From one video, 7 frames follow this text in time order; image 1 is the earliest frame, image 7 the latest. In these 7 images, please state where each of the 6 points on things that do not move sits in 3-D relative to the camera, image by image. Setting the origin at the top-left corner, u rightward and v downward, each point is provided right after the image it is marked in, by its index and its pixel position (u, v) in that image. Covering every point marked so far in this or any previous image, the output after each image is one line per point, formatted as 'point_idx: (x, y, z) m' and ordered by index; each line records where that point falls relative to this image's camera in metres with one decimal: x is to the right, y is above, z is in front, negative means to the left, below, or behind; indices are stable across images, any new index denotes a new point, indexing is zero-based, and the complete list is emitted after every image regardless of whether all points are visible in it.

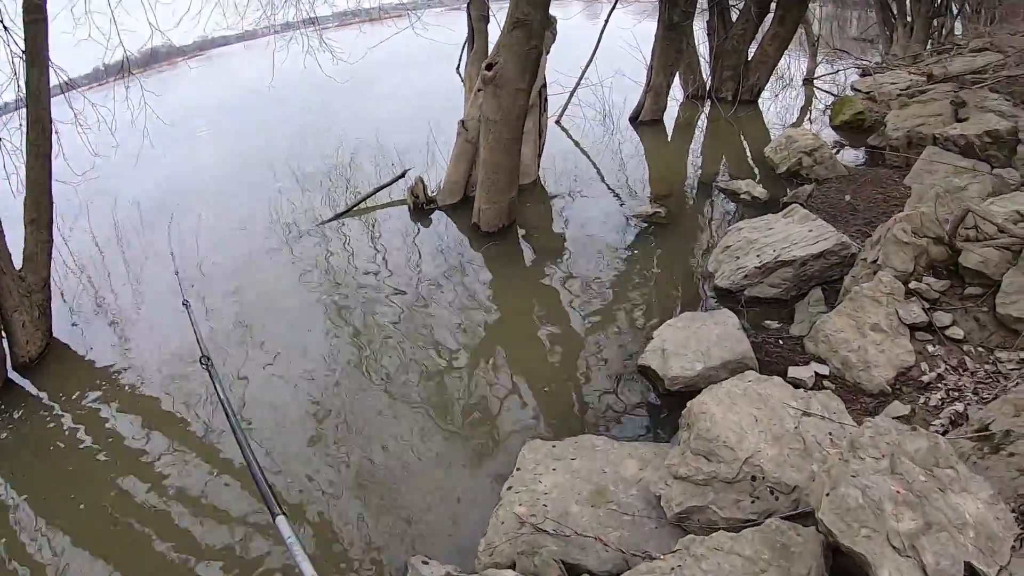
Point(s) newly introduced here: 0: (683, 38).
0: (+2.0, +2.9, +7.8) m
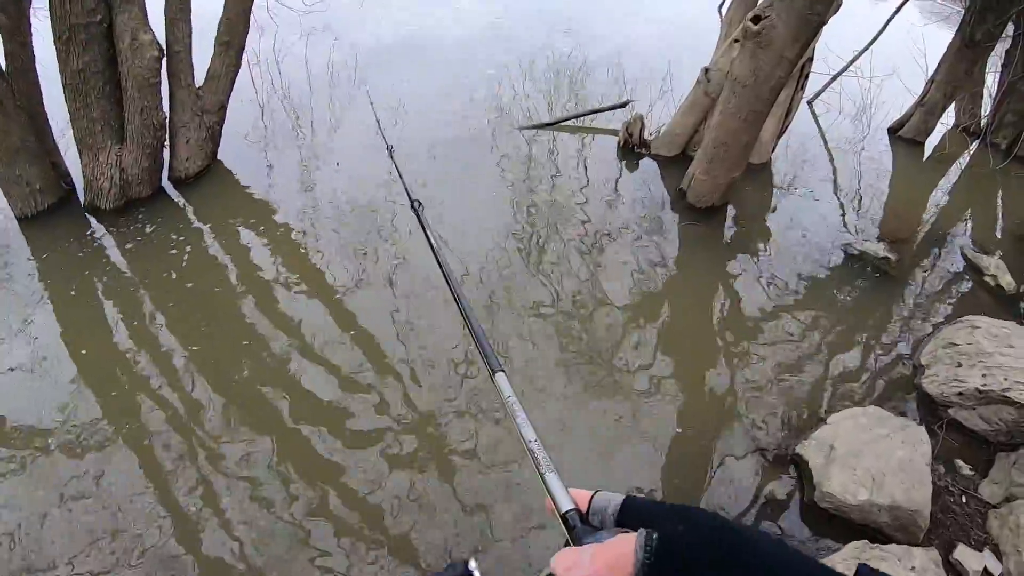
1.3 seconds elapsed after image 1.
0: (+4.4, +2.1, +6.4) m
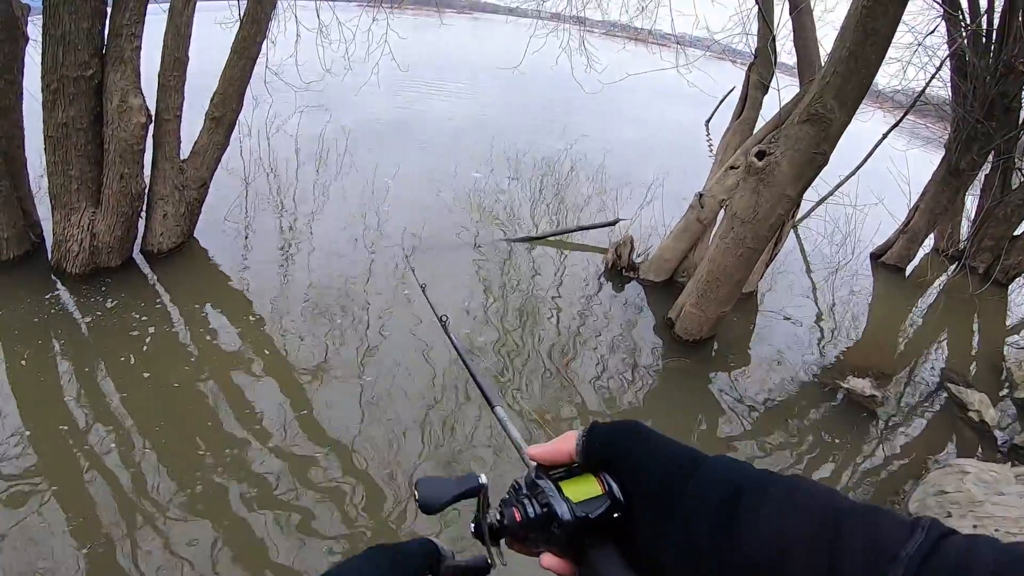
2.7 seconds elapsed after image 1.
0: (+4.3, +0.9, +6.6) m
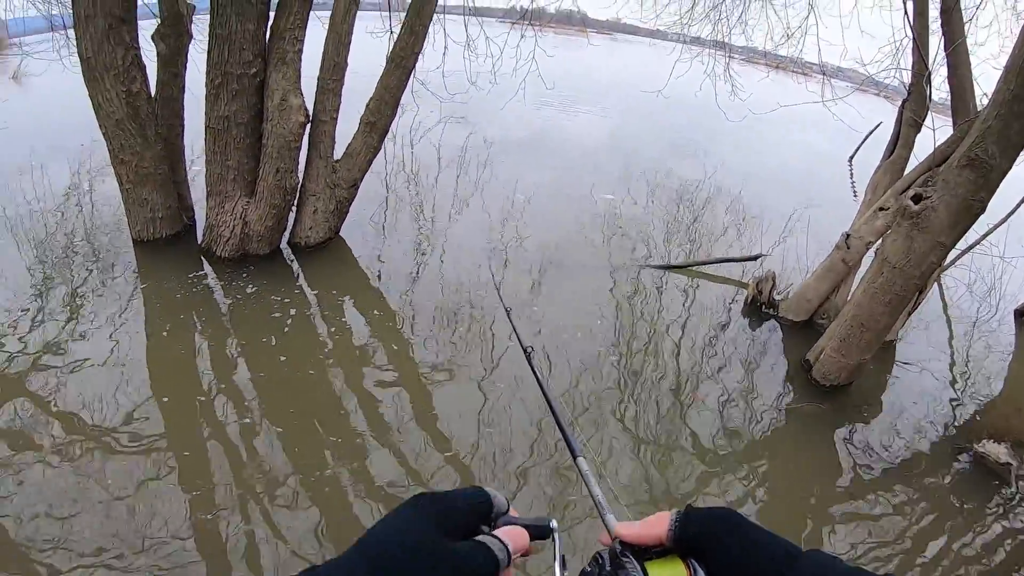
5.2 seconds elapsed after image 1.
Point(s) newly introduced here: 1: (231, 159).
0: (+5.5, +0.3, +6.0) m
1: (-2.1, +1.0, +5.2) m
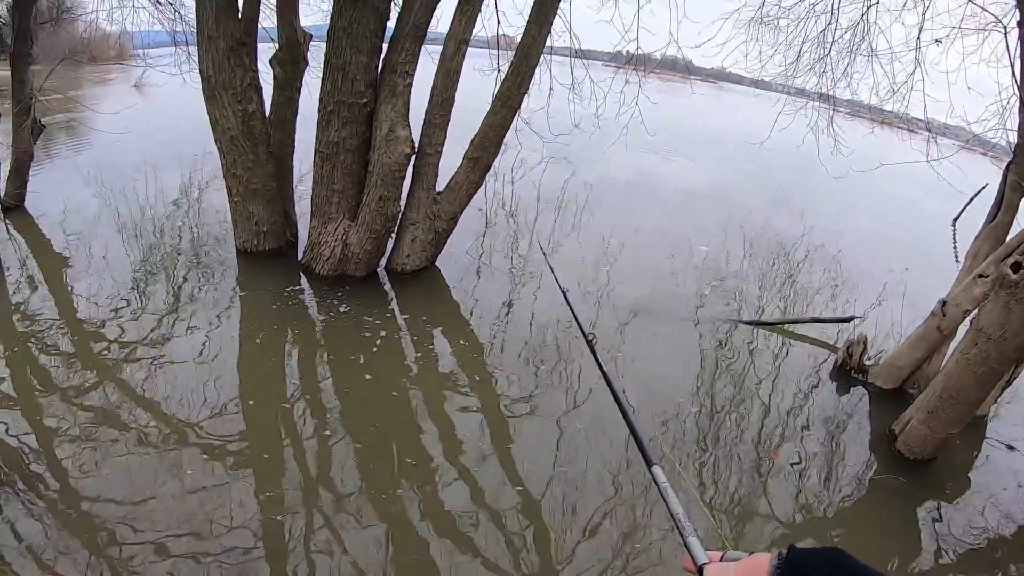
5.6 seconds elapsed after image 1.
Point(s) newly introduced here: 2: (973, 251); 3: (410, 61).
0: (+6.2, -0.5, +5.5) m
1: (-1.4, +0.8, +5.4) m
2: (+3.6, +0.3, +5.3) m
3: (-0.8, +1.7, +5.3) m
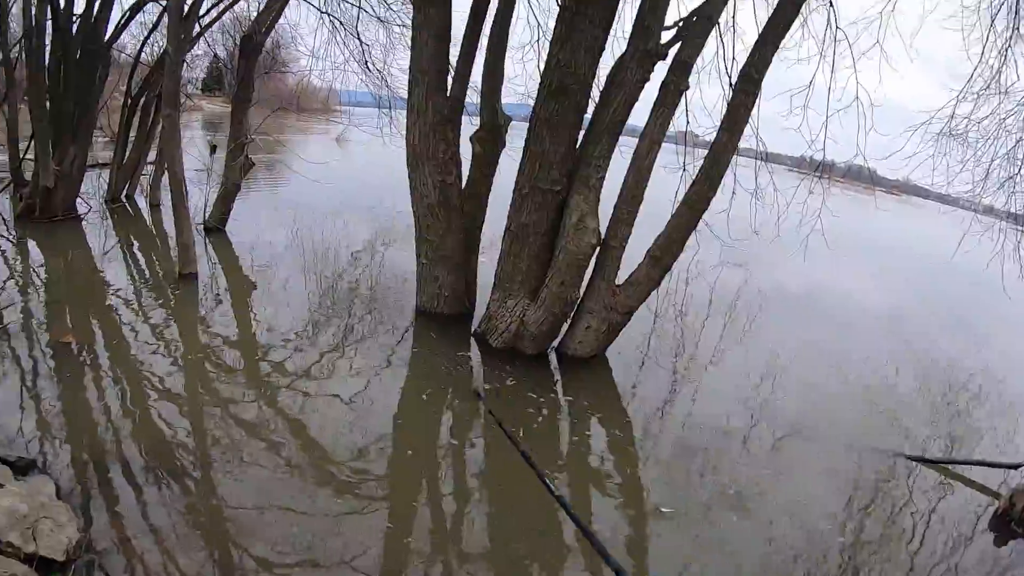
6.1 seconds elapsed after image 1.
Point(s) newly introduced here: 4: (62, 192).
0: (+7.2, -2.1, +4.2) m
1: (+0.1, +0.2, +5.8) m
2: (+4.8, -1.0, +4.6) m
3: (+0.8, +1.1, +5.6) m
4: (-6.9, +1.5, +10.3) m
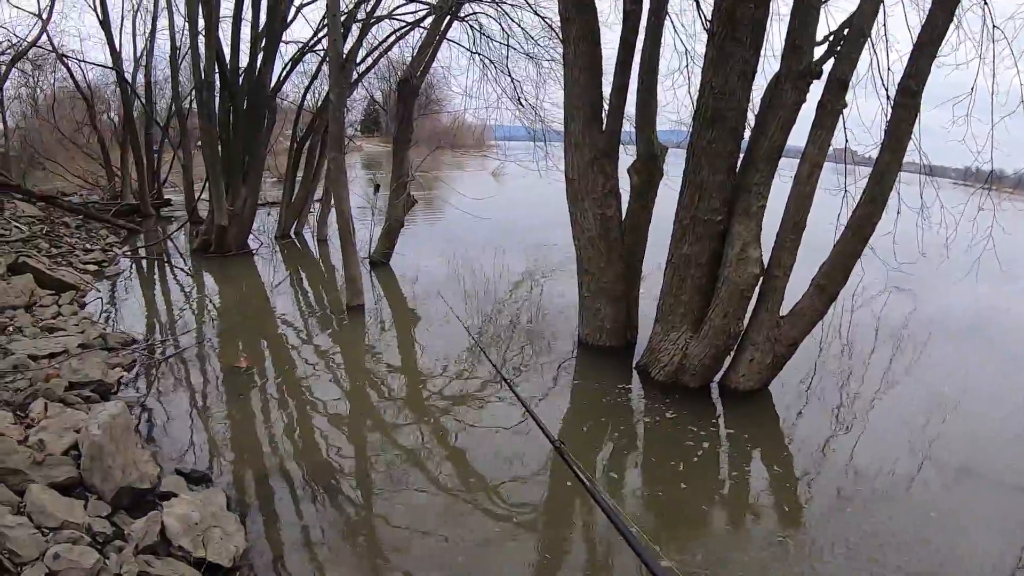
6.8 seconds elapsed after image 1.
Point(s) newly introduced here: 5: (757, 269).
0: (+8.0, -2.3, +2.6) m
1: (+1.4, 0.0, +5.6) m
2: (+5.7, -1.2, +3.5) m
3: (+2.0, +0.8, +5.3) m
4: (-4.6, +1.0, +11.6) m
5: (+1.9, +0.2, +5.3) m
